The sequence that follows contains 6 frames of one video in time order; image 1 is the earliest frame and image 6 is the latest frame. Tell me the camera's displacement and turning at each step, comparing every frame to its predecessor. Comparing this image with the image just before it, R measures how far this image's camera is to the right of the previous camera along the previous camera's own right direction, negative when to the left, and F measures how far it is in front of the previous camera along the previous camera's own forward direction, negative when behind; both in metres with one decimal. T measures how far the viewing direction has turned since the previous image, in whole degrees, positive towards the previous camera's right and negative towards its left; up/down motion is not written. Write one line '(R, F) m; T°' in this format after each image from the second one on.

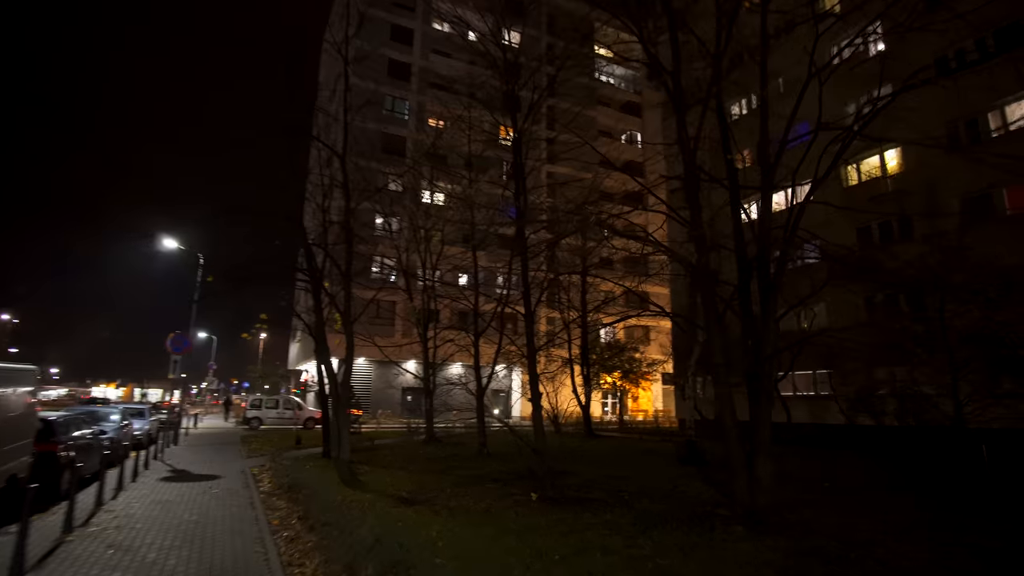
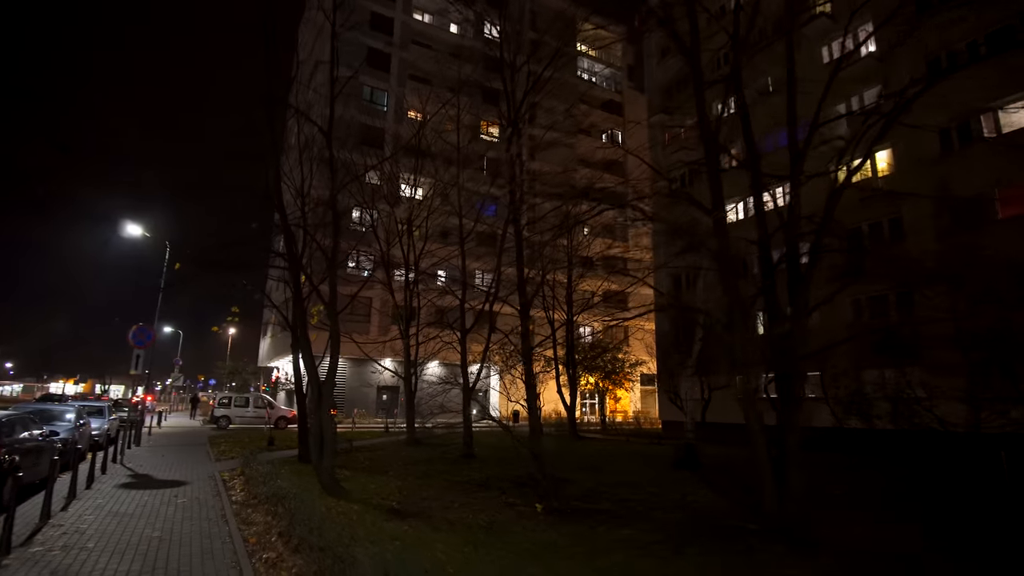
(-0.3, +0.6) m; +3°
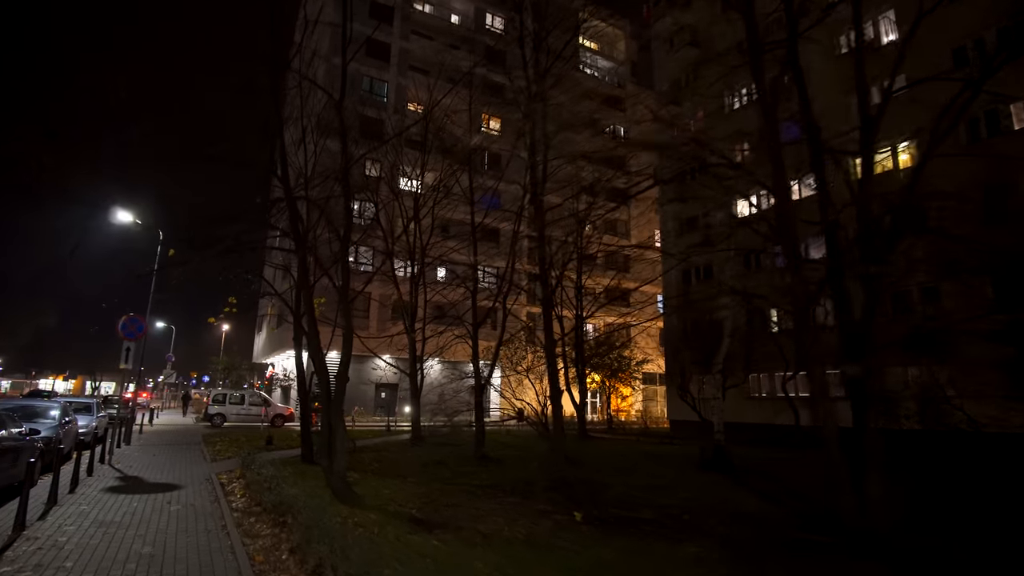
(-0.4, +0.7) m; +1°
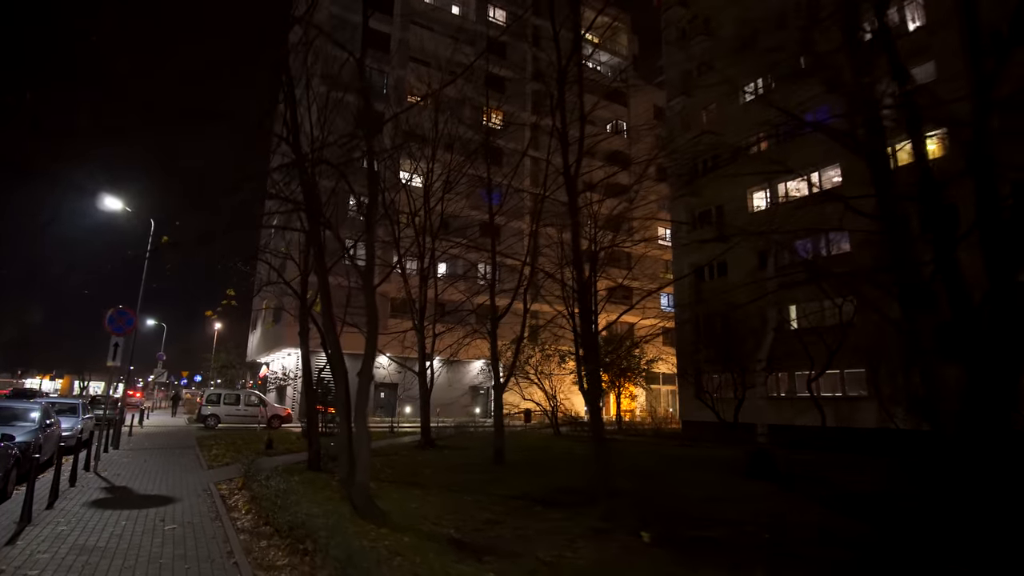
(-0.5, +0.8) m; +1°
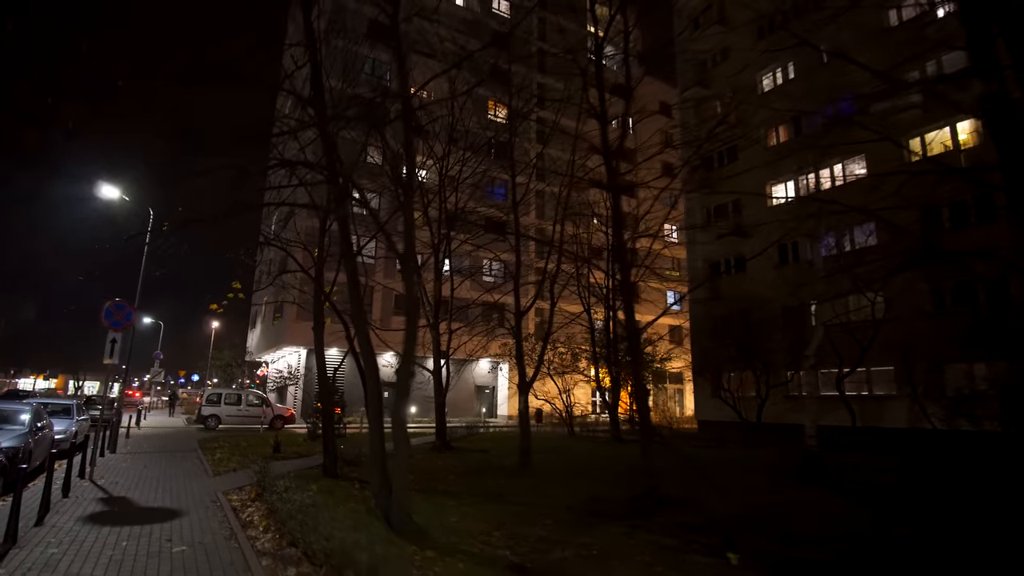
(-0.5, +0.7) m; 0°
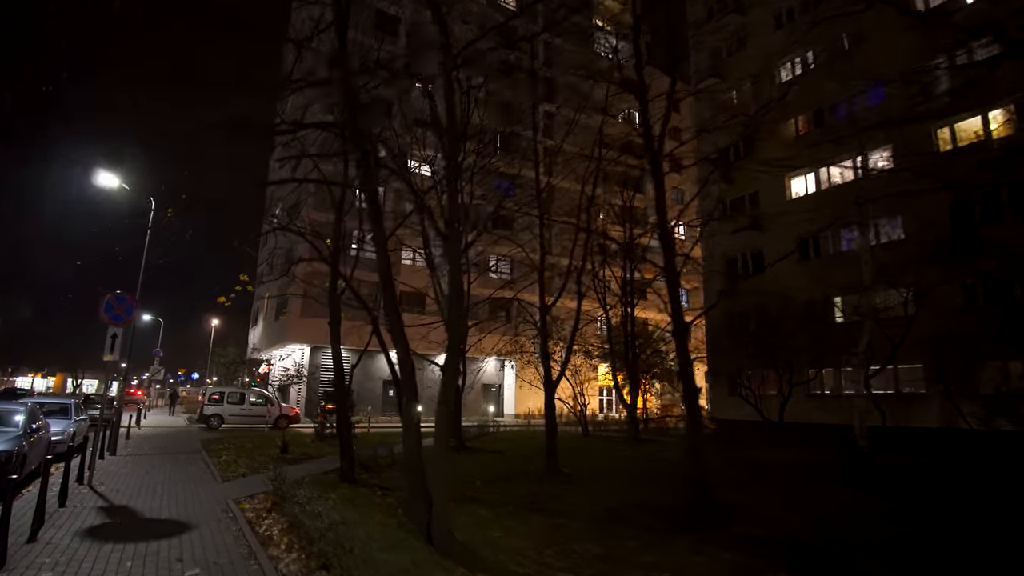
(-0.4, +0.6) m; 0°
